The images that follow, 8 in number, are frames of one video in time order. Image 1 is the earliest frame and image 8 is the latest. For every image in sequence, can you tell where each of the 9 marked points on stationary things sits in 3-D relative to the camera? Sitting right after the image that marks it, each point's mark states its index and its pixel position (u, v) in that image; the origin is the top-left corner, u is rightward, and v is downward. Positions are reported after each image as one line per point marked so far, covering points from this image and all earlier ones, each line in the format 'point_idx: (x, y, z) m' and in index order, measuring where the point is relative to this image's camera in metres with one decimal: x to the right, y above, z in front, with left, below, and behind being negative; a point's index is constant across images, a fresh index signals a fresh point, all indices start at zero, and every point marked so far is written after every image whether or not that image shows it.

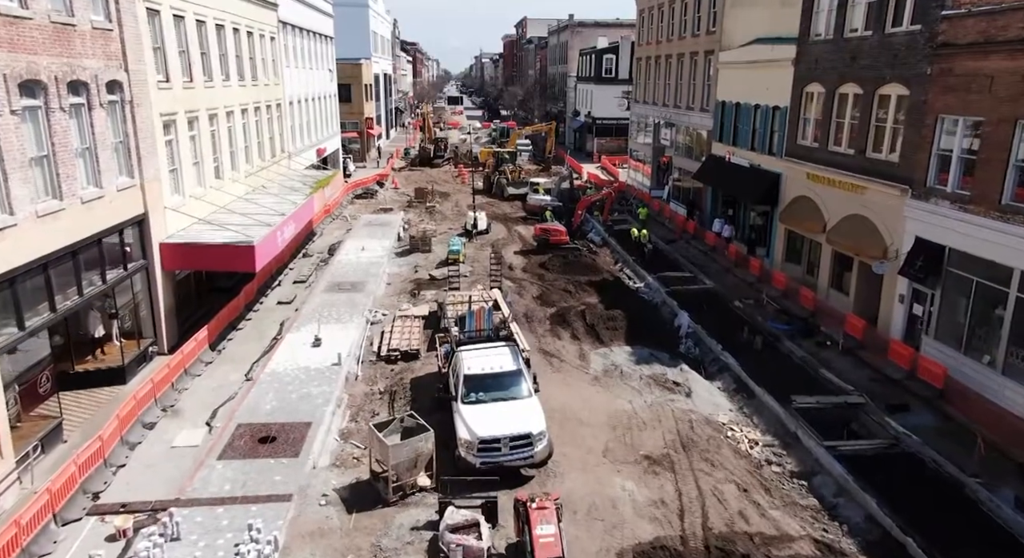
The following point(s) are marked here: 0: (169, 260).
0: (-9.2, +0.5, +19.2) m
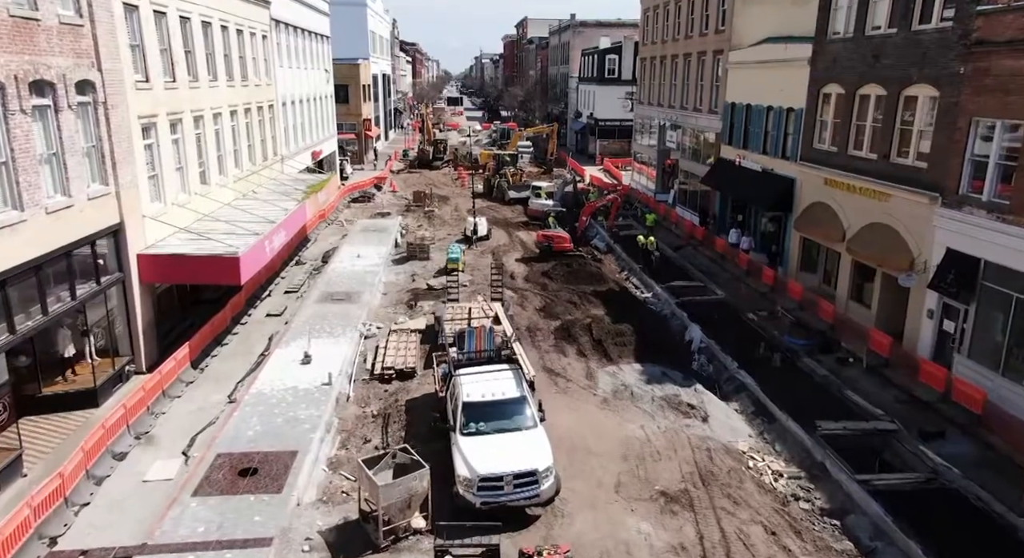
0: (-9.1, +0.2, +18.0) m
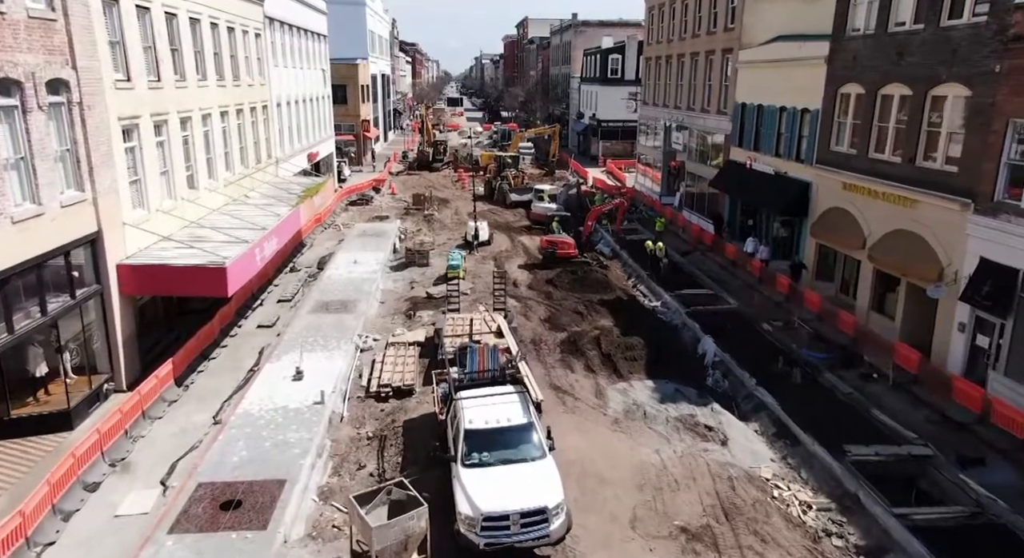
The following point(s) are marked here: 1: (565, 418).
0: (-9.0, -0.1, +16.9) m
1: (+1.2, -3.1, +16.0) m
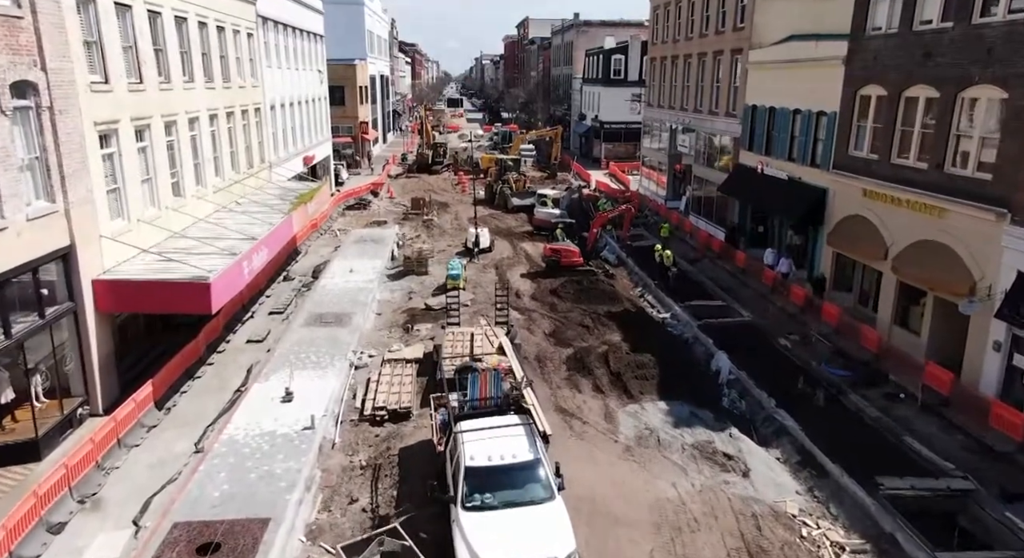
0: (-9.0, -0.4, +15.8) m
1: (+1.3, -3.4, +14.9) m
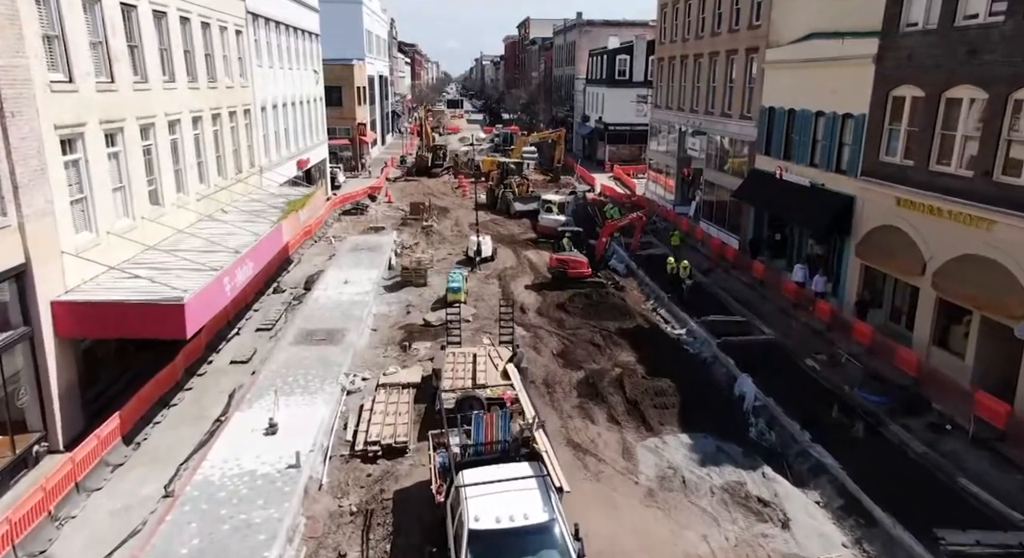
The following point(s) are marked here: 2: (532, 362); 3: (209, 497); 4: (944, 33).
0: (-8.8, -0.9, +14.2) m
1: (+1.4, -3.9, +13.3) m
2: (+0.5, -2.2, +19.0) m
3: (-5.4, -3.9, +12.8) m
4: (+10.7, +6.1, +17.8) m
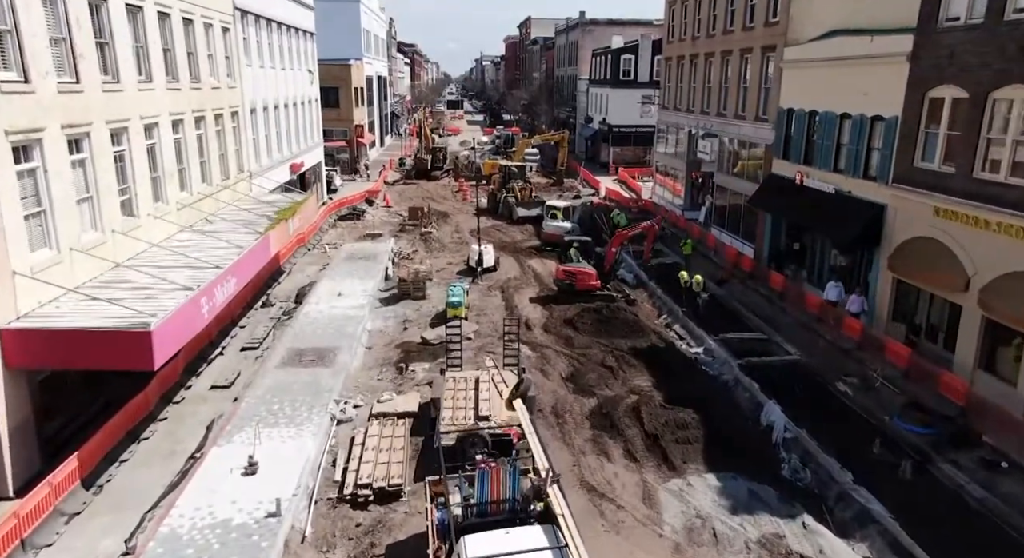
0: (-8.7, -1.3, +12.6) m
1: (+1.6, -4.3, +11.7) m
2: (+0.7, -2.6, +17.4) m
3: (-5.3, -4.3, +11.3) m
4: (+10.8, +5.7, +16.2) m
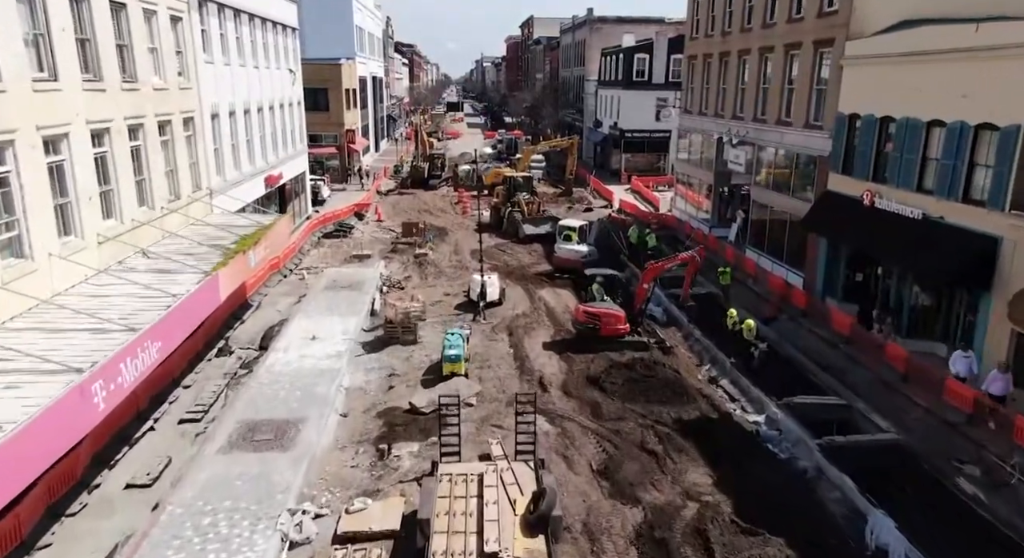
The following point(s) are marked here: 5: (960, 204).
0: (-8.4, -2.4, +8.2) m
1: (+1.8, -5.4, +7.3) m
2: (+0.9, -3.8, +13.0) m
3: (-5.0, -5.5, +6.9) m
4: (+11.1, +4.5, +11.9) m
5: (+10.9, +1.9, +17.7) m
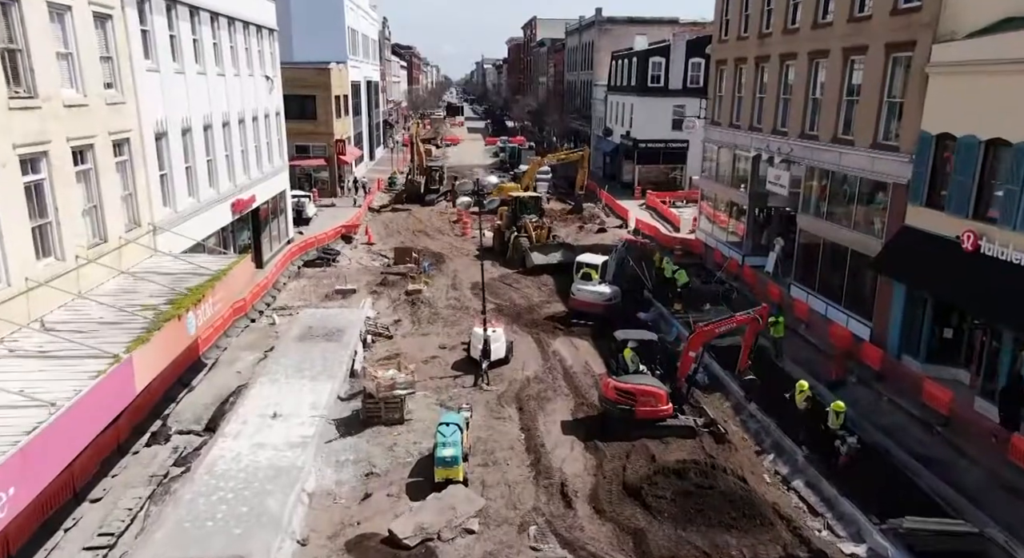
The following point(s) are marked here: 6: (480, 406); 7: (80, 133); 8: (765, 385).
0: (-8.2, -3.9, +4.0) m
1: (+2.1, -6.9, +3.0) m
2: (+1.2, -5.2, +8.8) m
3: (-4.8, -6.9, +2.6) m
4: (+11.3, +3.1, +7.6) m
5: (+11.2, +0.4, +13.4) m
6: (-0.8, -3.1, +17.3) m
7: (-9.4, +3.1, +15.6) m
8: (+6.4, -2.5, +18.0) m
